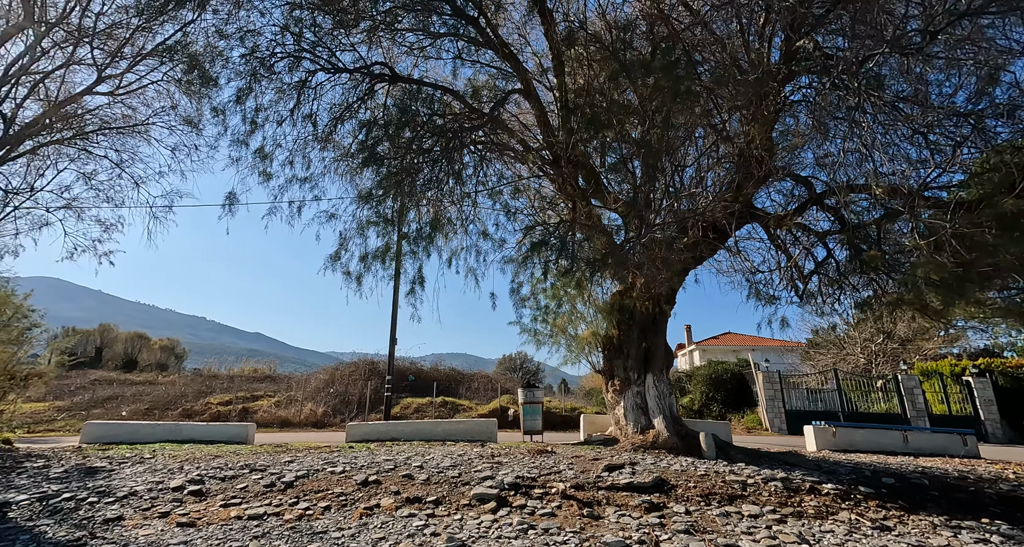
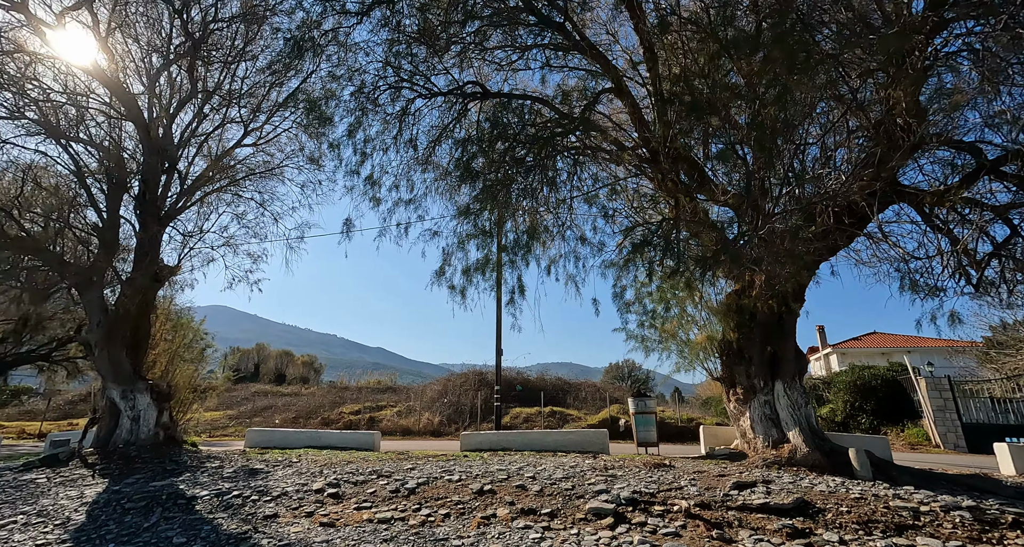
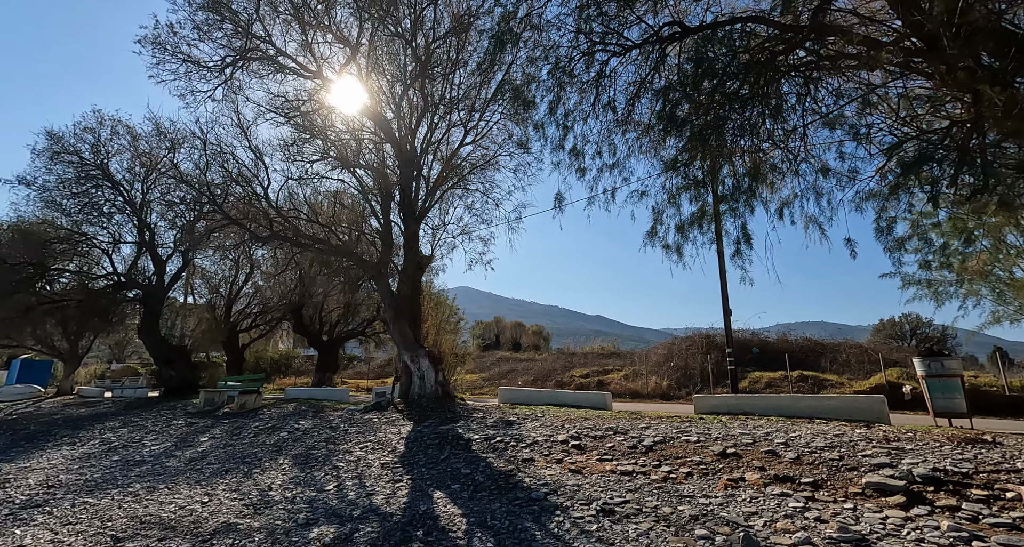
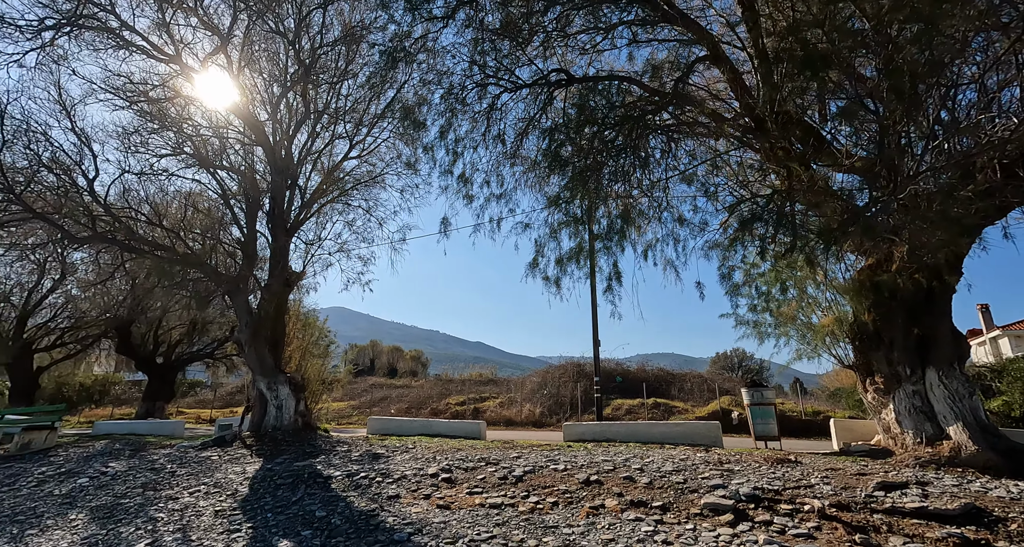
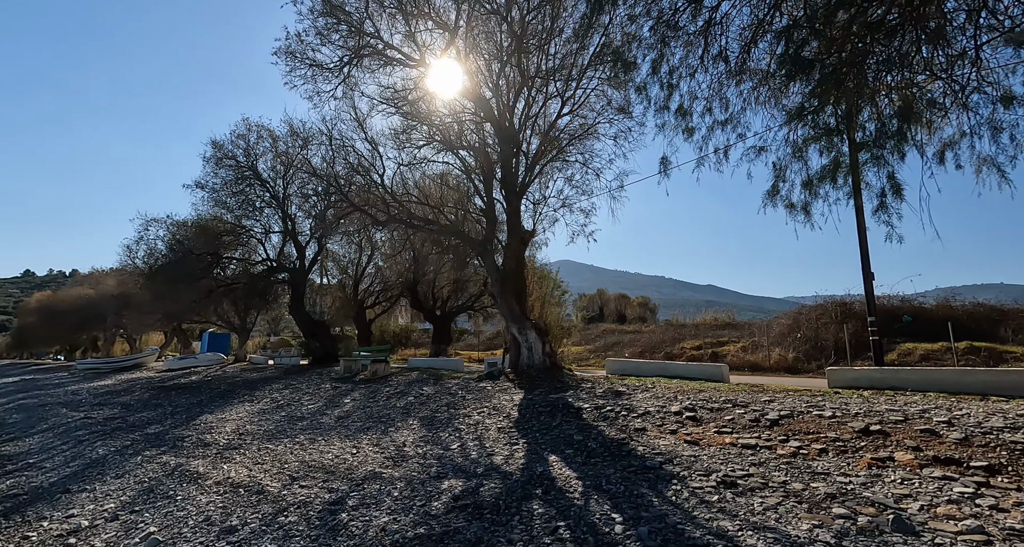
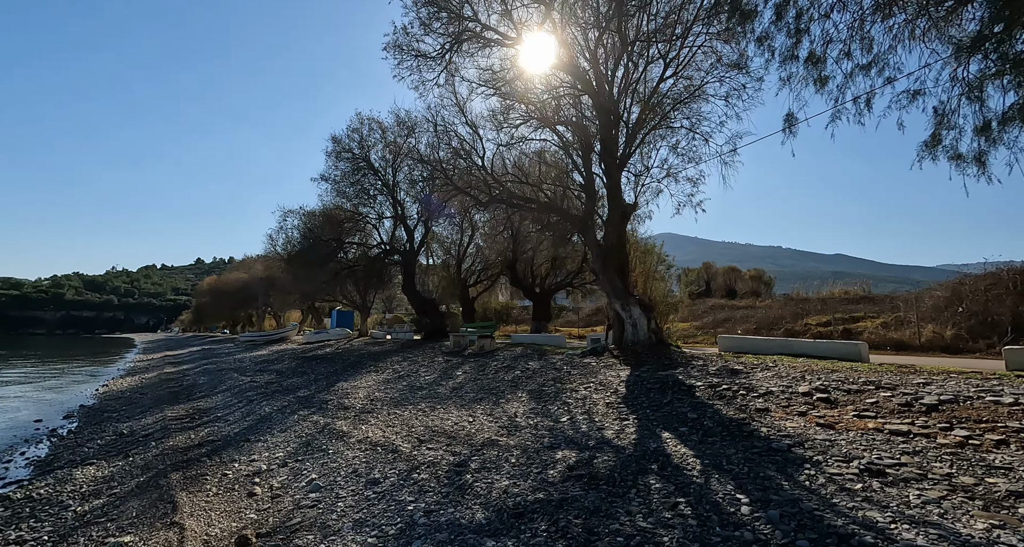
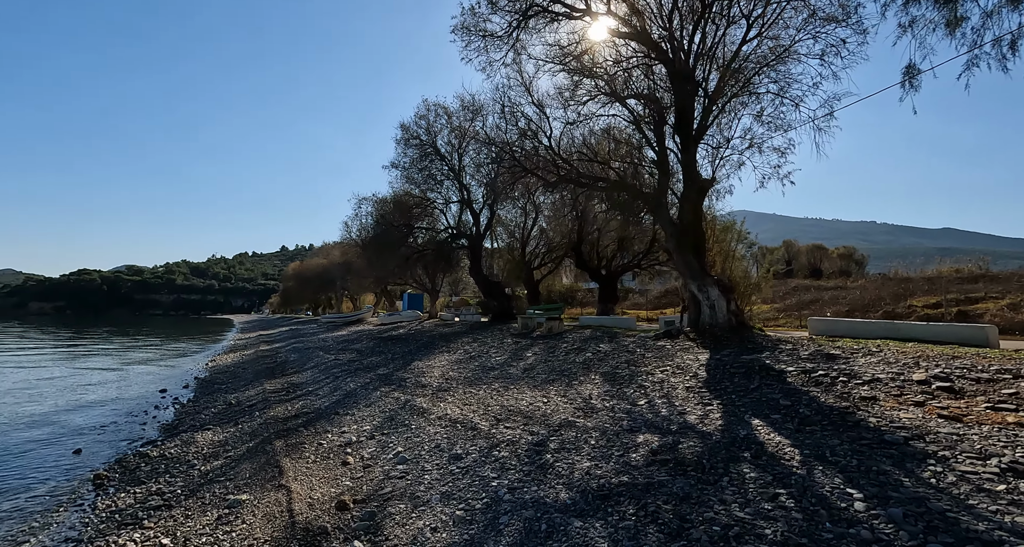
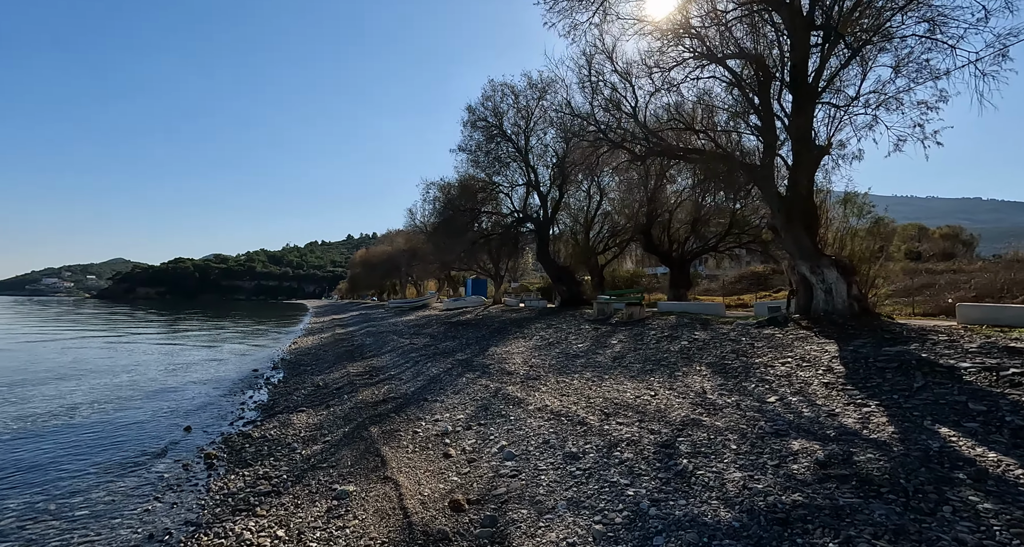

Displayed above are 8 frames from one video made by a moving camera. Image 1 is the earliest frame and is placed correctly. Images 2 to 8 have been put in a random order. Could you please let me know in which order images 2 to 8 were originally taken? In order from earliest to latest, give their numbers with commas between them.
2, 4, 3, 5, 6, 7, 8
